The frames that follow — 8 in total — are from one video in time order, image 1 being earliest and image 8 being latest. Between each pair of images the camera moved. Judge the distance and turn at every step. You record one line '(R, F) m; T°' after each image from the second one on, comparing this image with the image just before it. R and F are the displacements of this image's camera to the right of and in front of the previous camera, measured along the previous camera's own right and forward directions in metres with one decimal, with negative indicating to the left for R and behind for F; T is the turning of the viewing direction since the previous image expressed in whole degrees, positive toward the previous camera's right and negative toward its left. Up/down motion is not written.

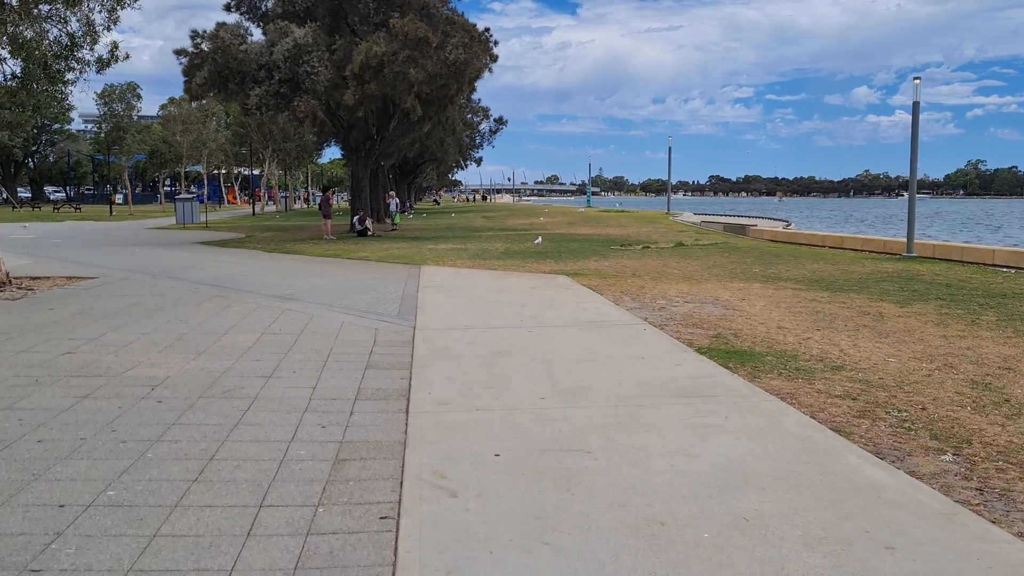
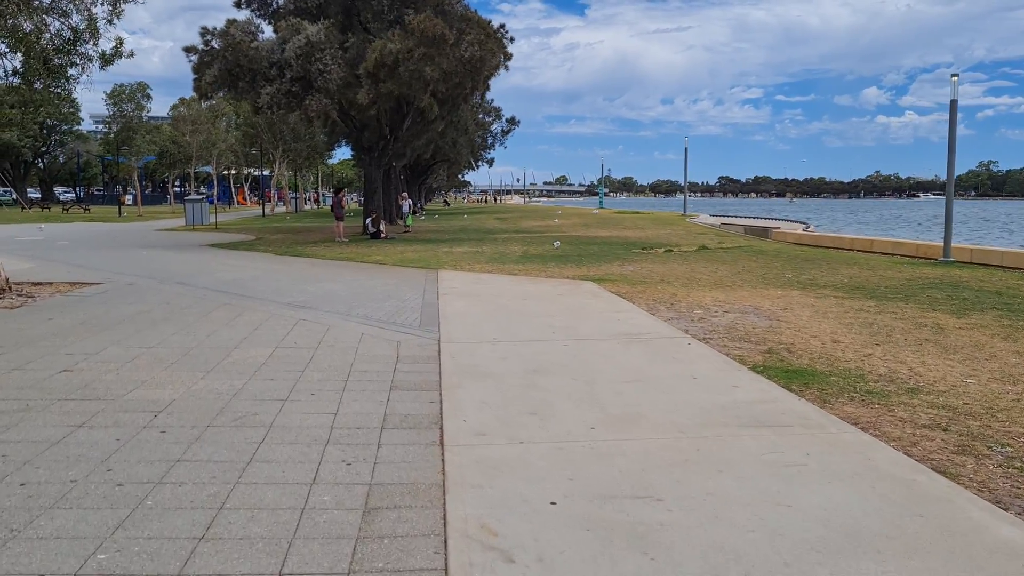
(-0.2, +0.7) m; -1°
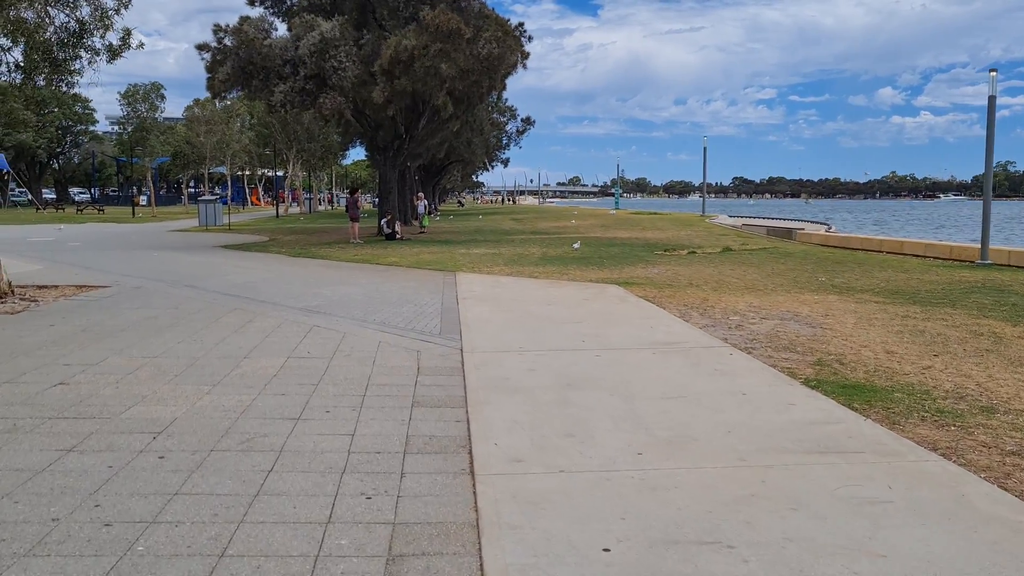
(-0.1, +0.6) m; -1°
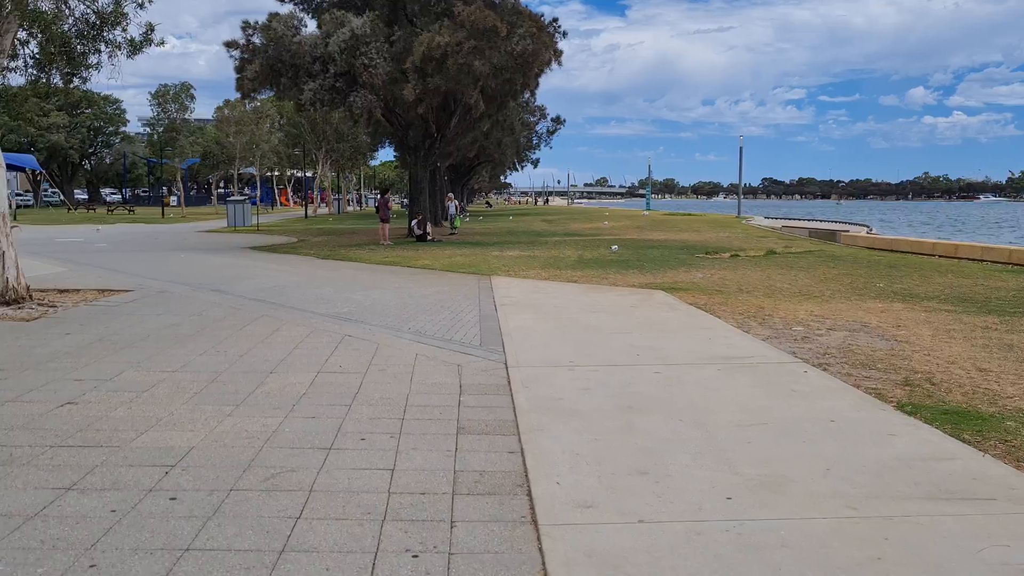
(-0.2, +0.7) m; -2°
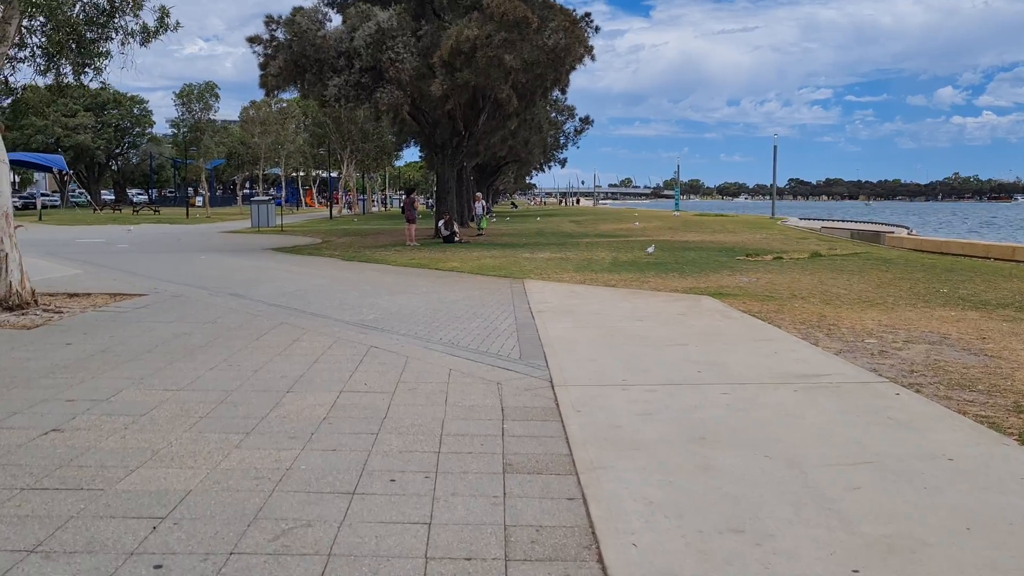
(-0.2, +0.8) m; -2°
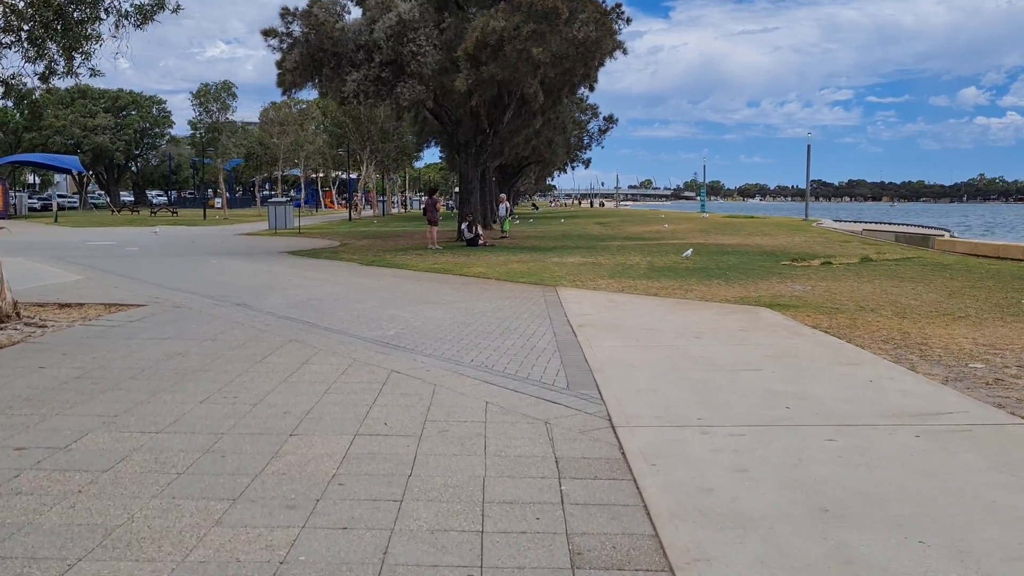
(-0.2, +1.2) m; -1°
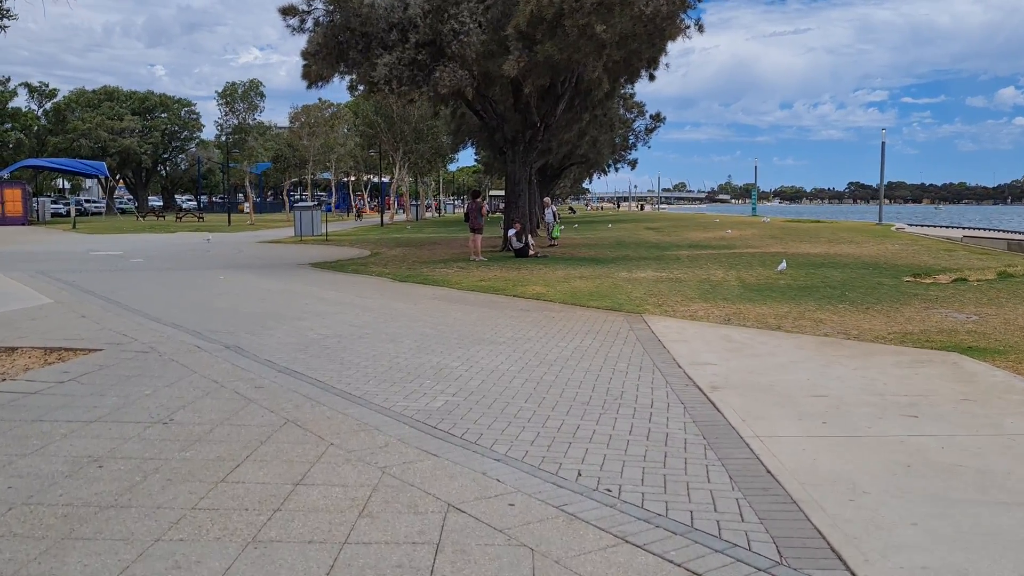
(-0.5, +3.0) m; -2°
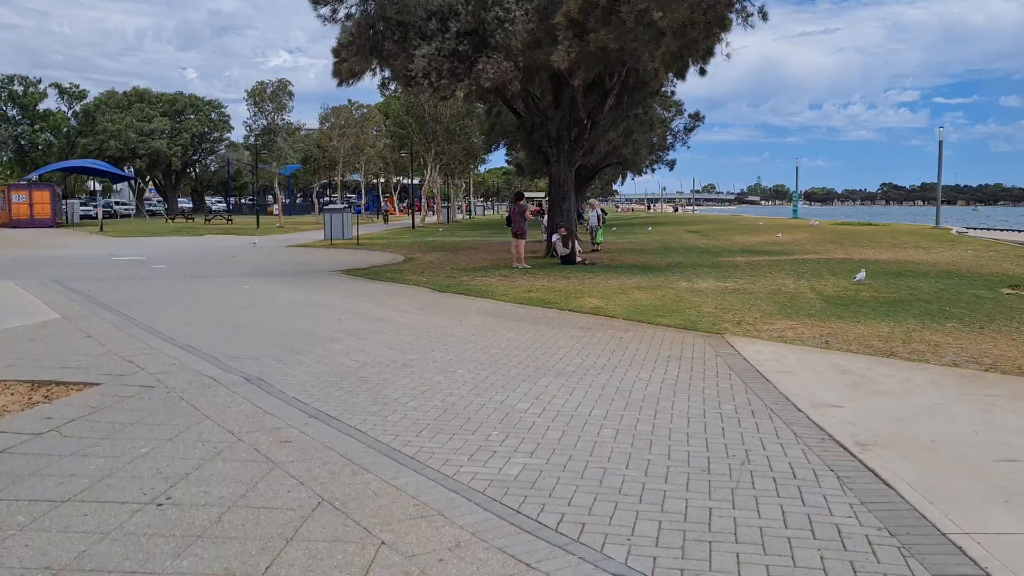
(-0.4, +1.4) m; -2°
